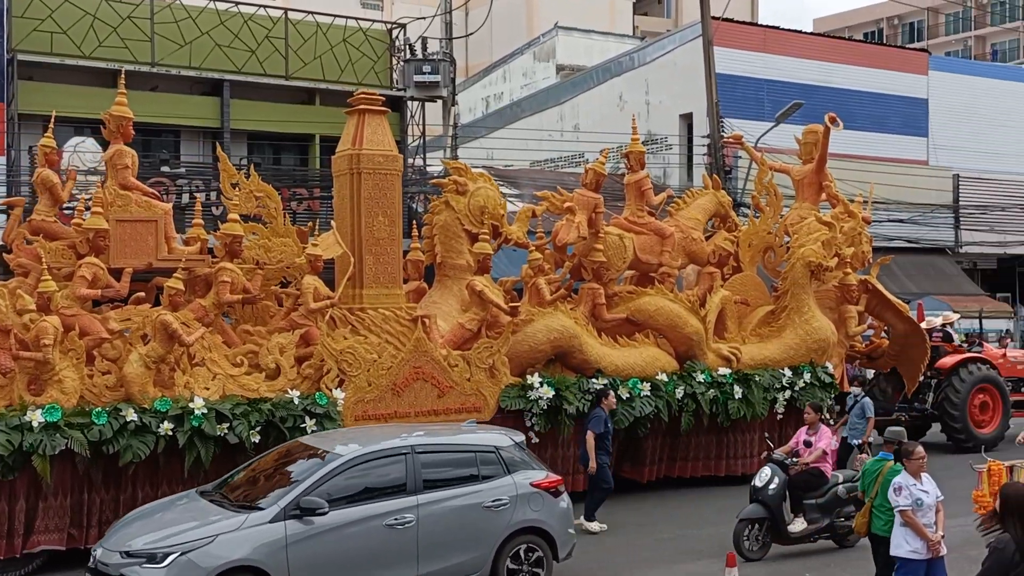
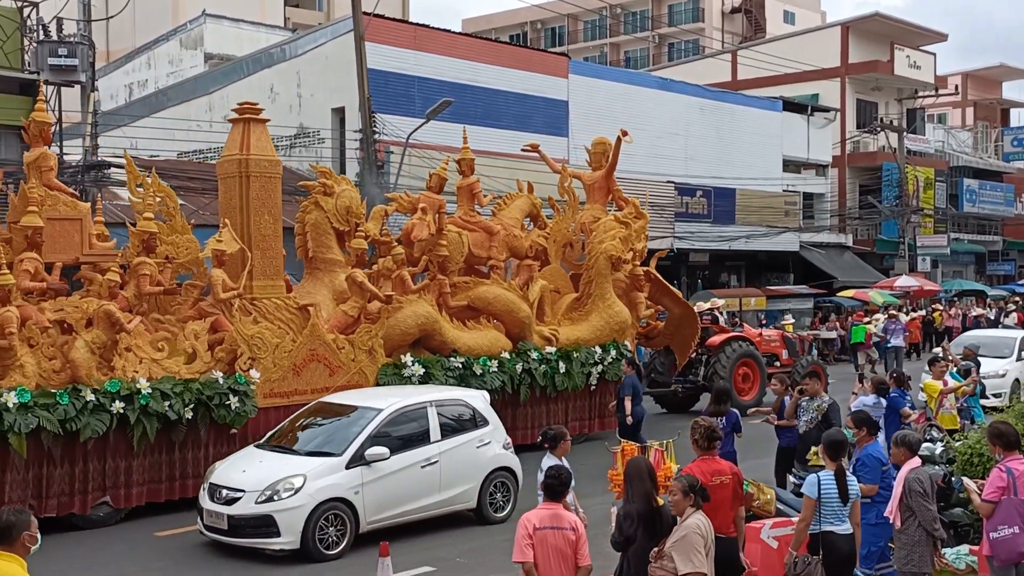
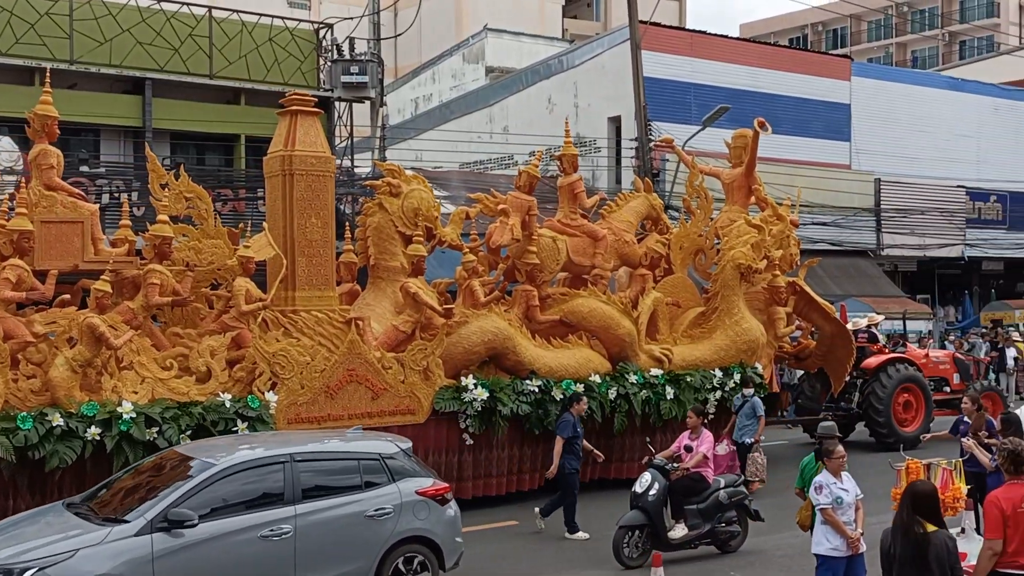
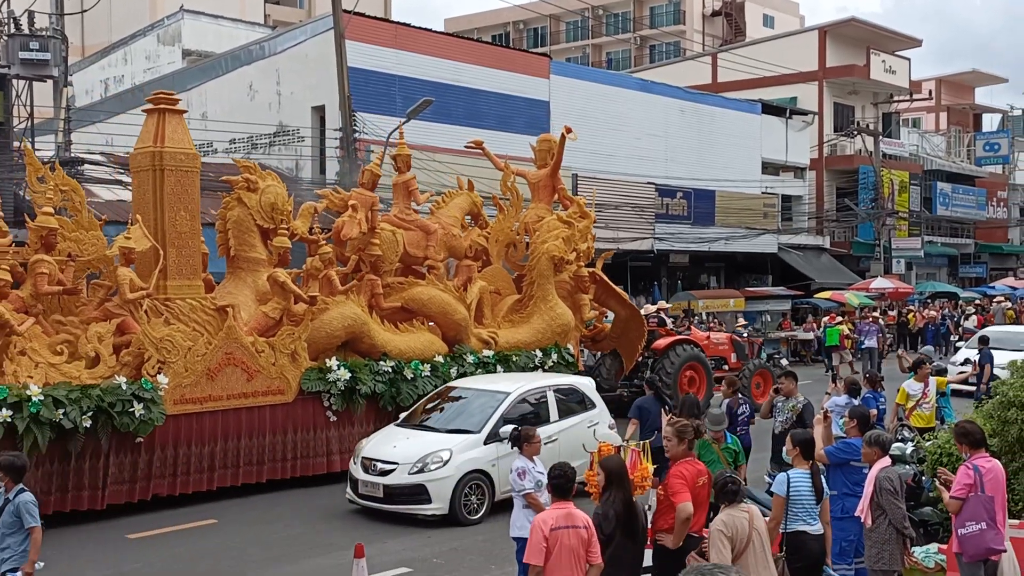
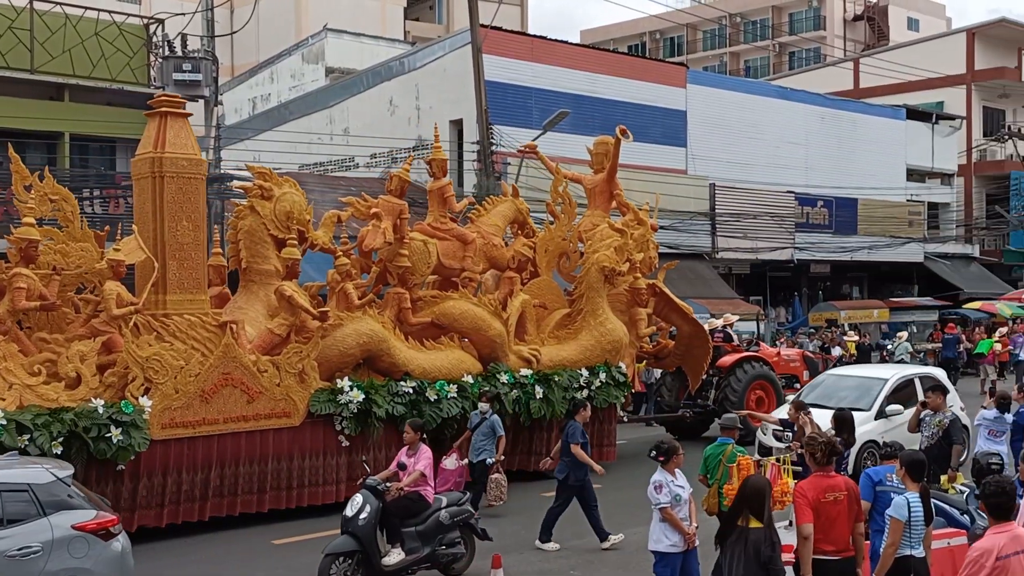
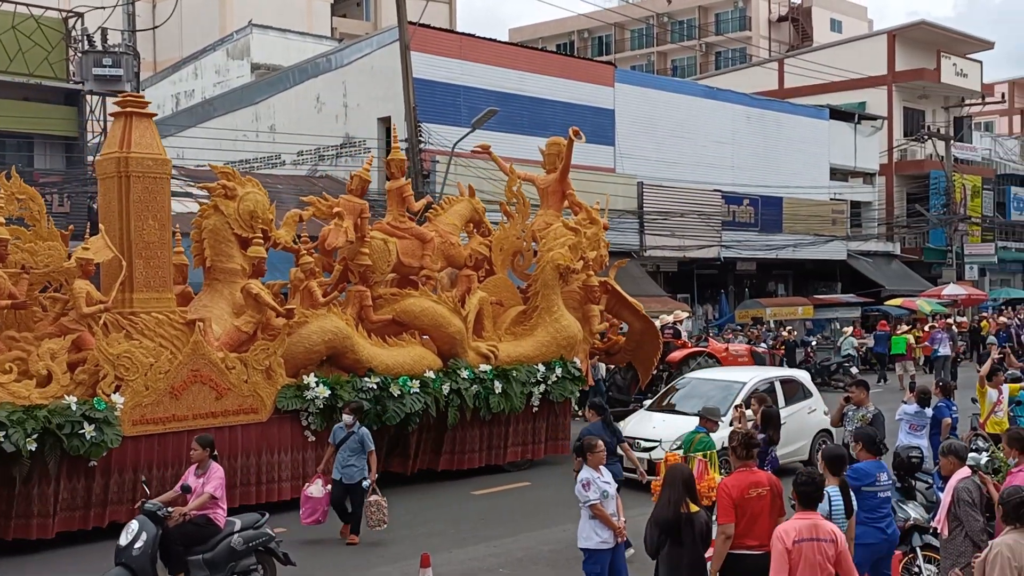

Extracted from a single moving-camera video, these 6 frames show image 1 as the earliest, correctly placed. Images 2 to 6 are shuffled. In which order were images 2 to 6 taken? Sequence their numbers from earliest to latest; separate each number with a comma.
3, 5, 6, 4, 2
